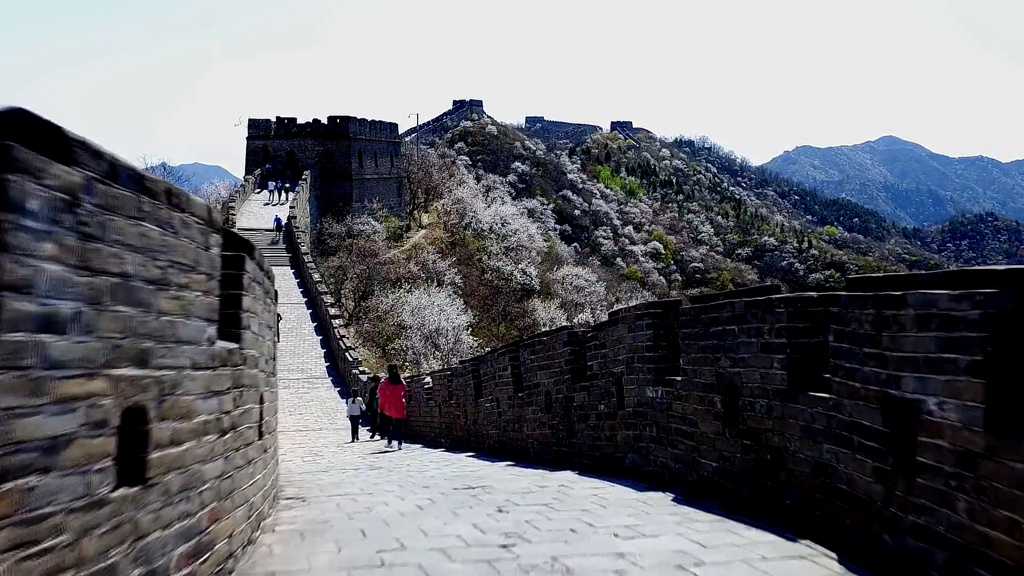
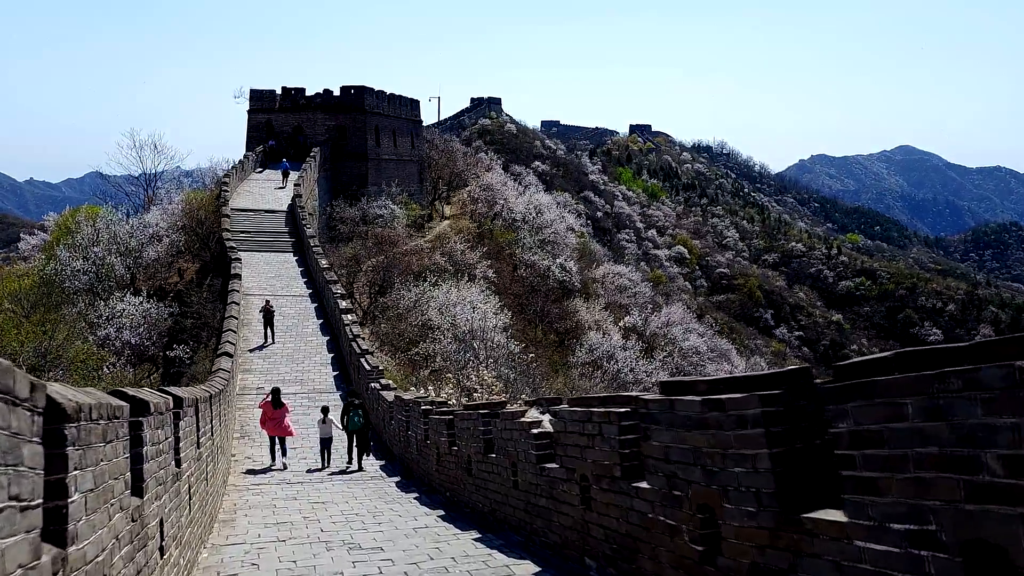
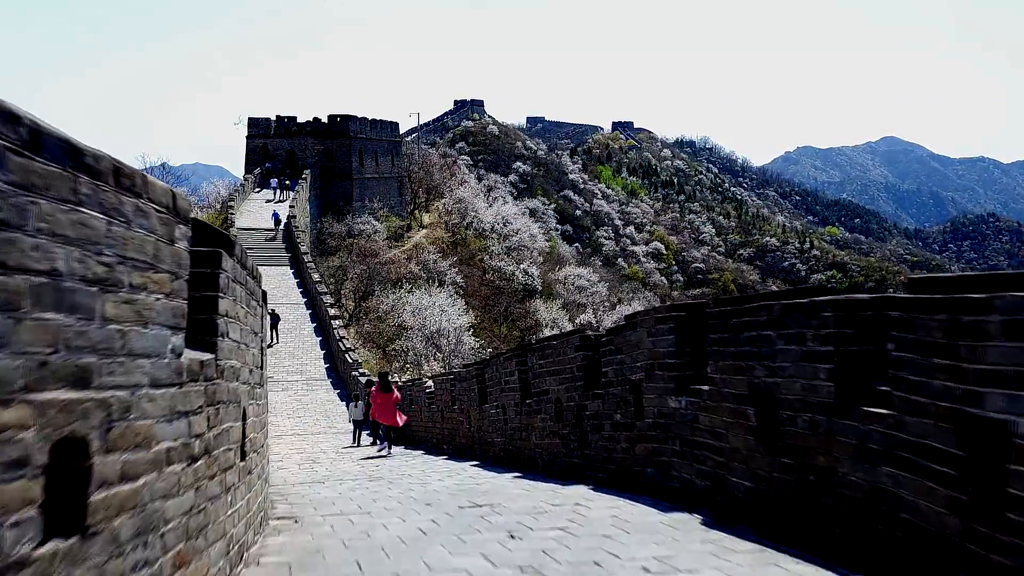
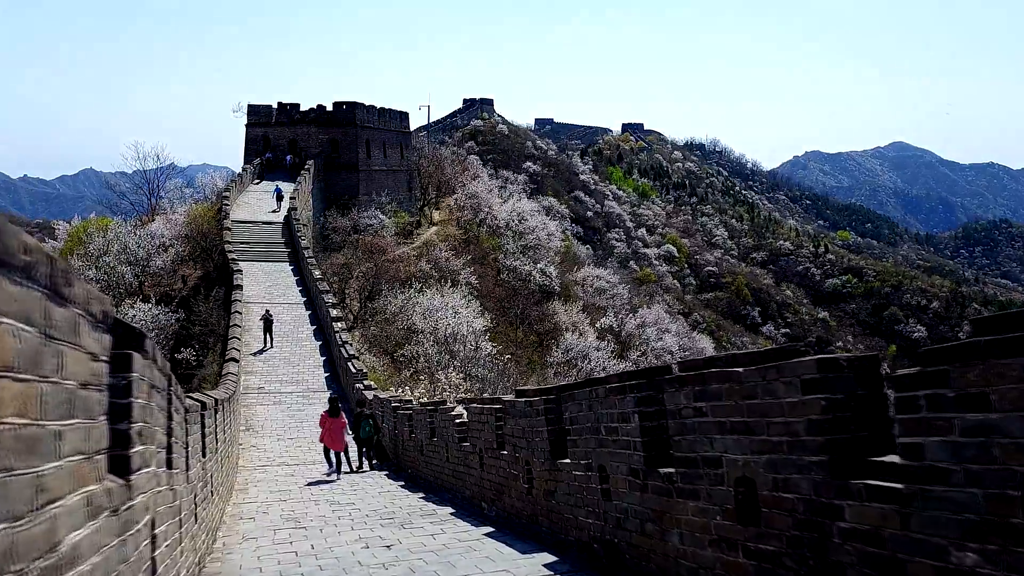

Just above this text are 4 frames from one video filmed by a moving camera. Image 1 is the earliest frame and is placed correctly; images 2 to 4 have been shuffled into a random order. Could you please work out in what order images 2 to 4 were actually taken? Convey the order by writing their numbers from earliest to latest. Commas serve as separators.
3, 4, 2
